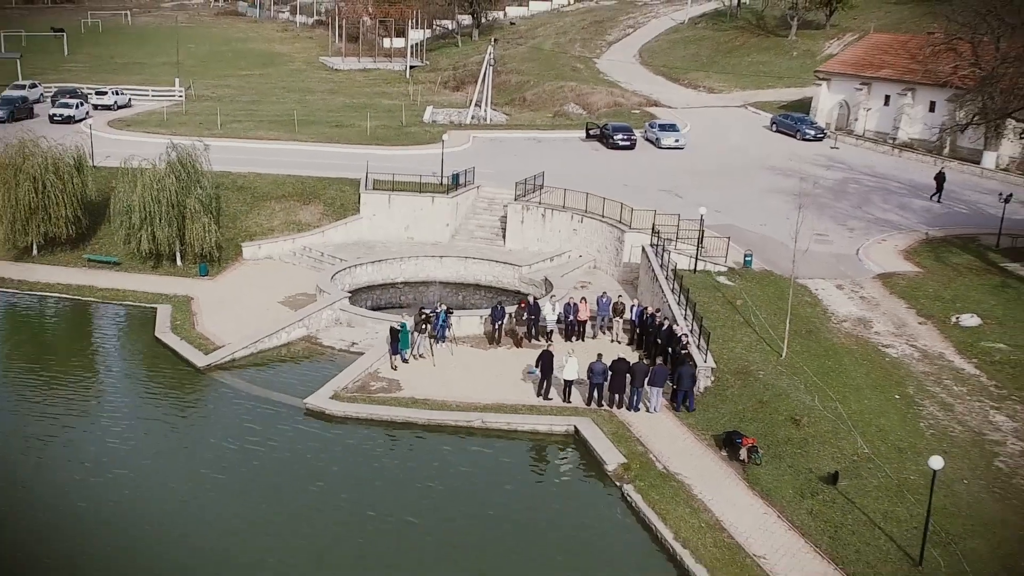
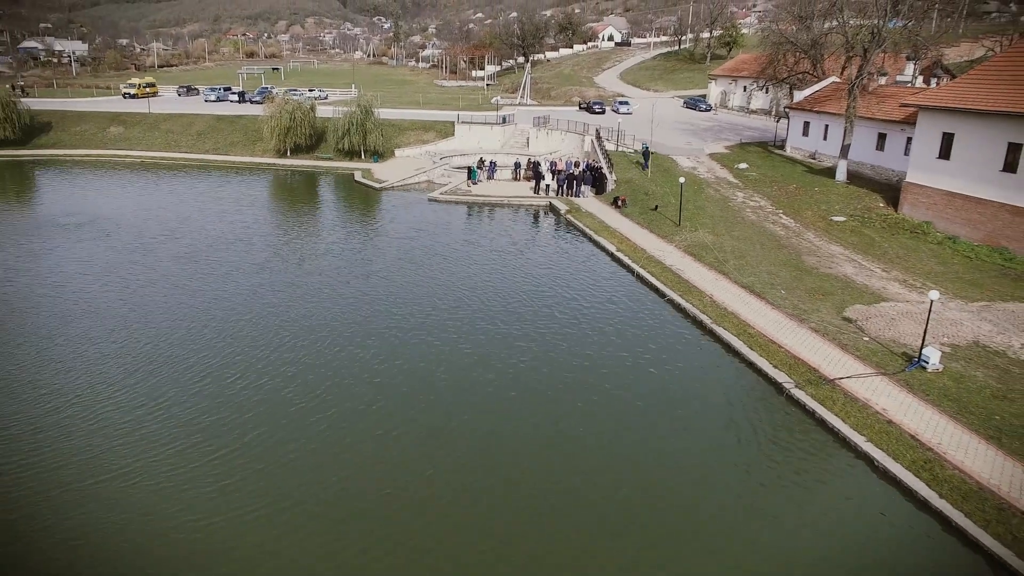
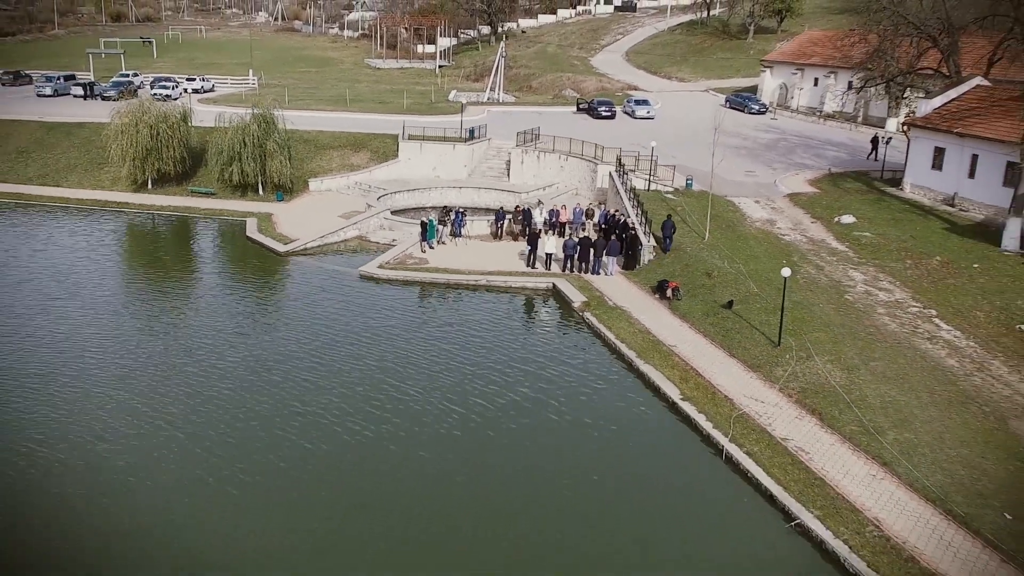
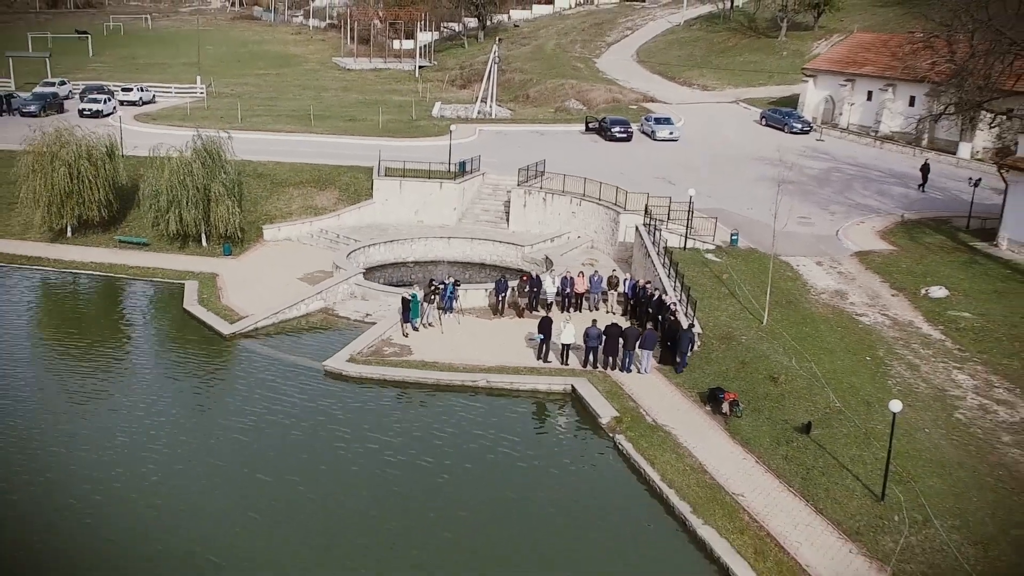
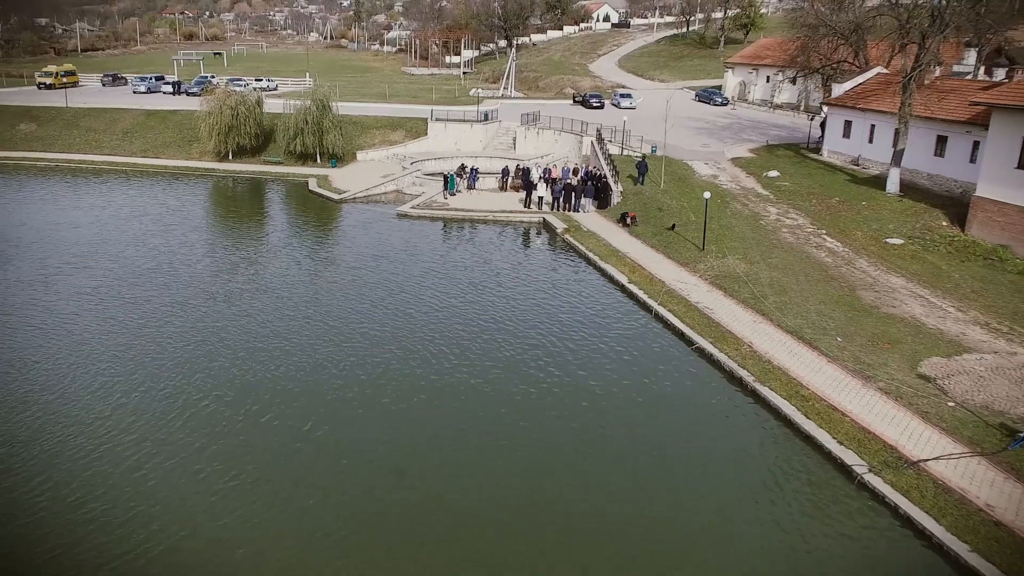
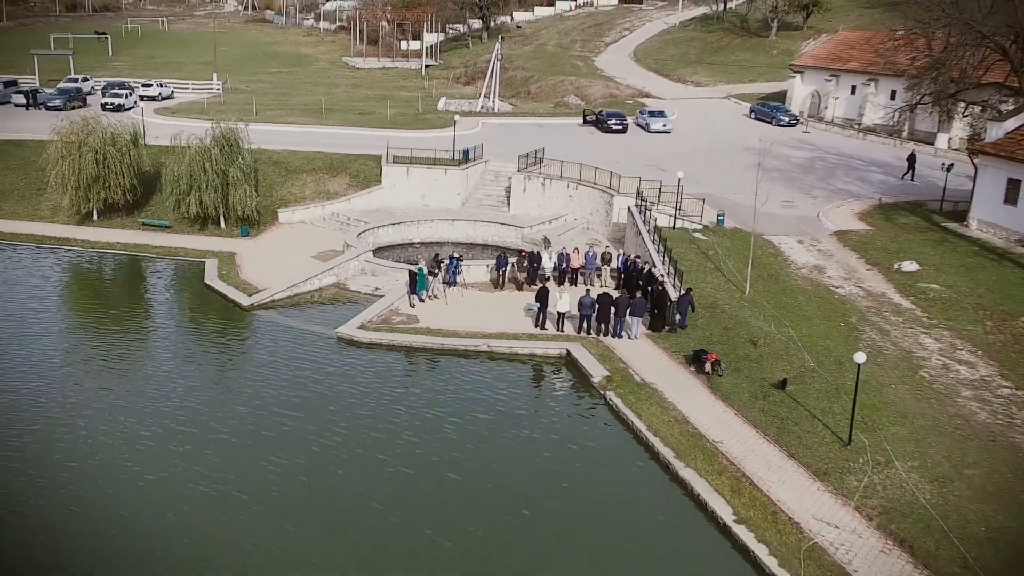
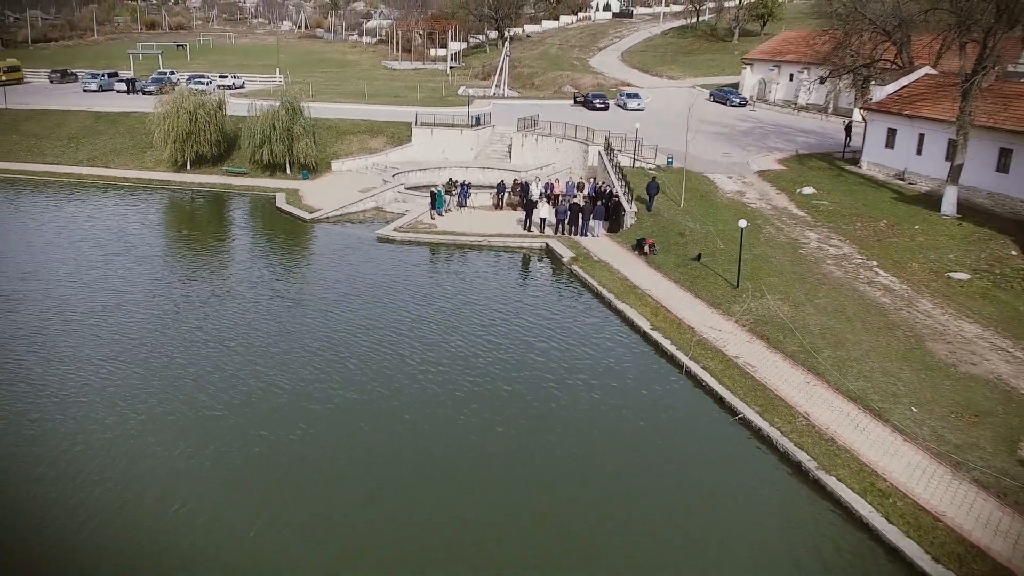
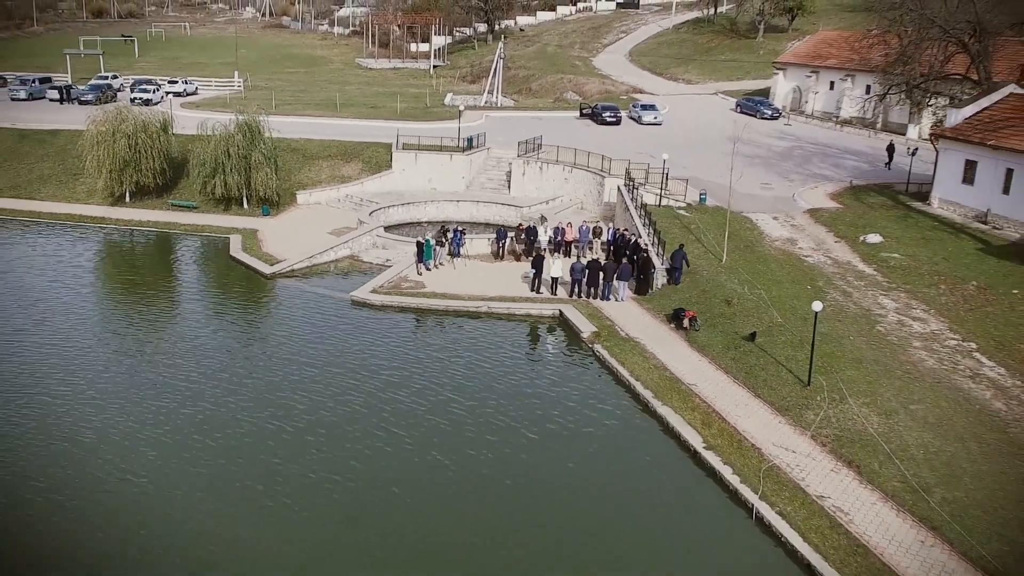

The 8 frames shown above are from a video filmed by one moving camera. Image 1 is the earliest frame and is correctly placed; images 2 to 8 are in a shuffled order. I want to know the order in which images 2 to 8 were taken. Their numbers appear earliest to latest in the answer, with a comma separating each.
4, 6, 8, 3, 7, 5, 2
